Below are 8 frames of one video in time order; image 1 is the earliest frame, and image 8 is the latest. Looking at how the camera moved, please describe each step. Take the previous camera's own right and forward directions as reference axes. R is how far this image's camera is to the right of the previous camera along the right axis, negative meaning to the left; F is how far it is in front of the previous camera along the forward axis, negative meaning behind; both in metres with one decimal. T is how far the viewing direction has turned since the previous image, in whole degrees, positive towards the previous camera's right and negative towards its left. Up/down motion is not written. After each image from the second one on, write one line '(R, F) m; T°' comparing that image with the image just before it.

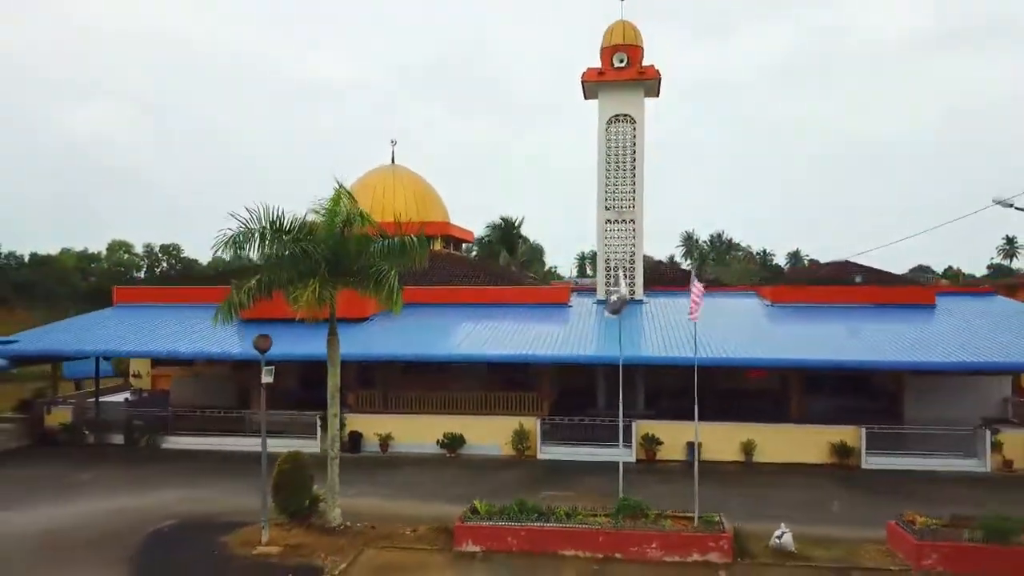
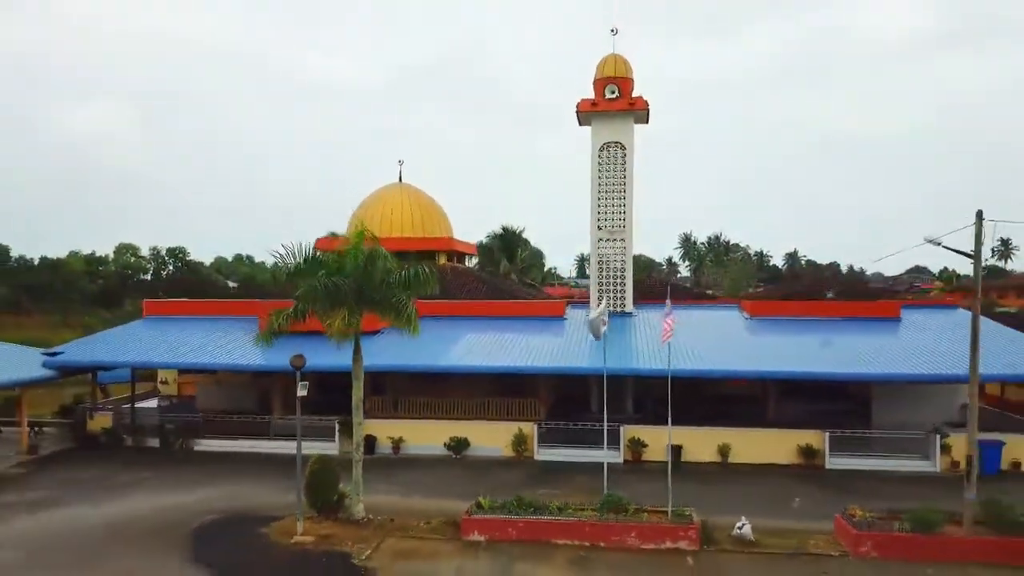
(0.0, -1.5) m; 0°
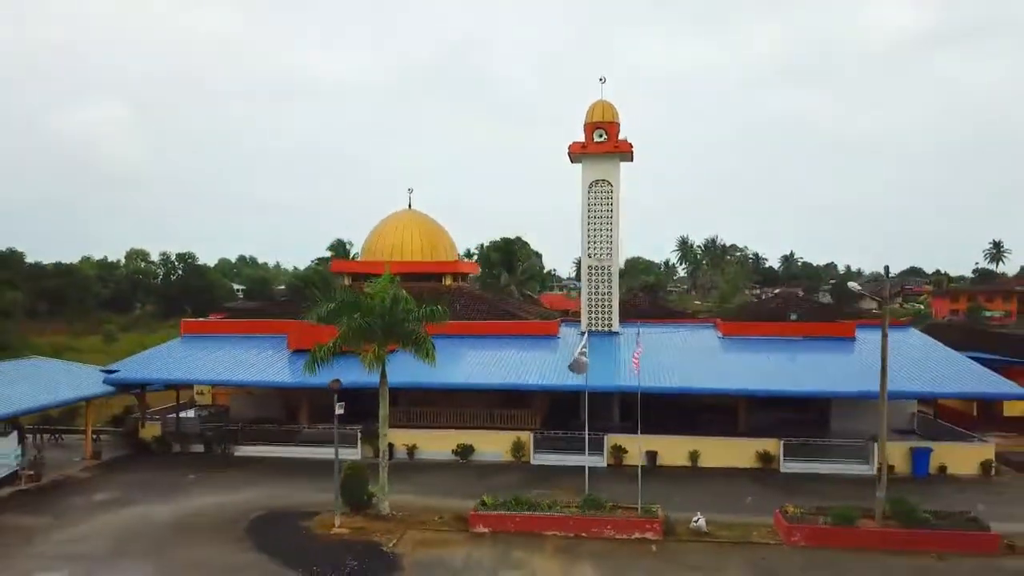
(0.0, -2.3) m; 0°
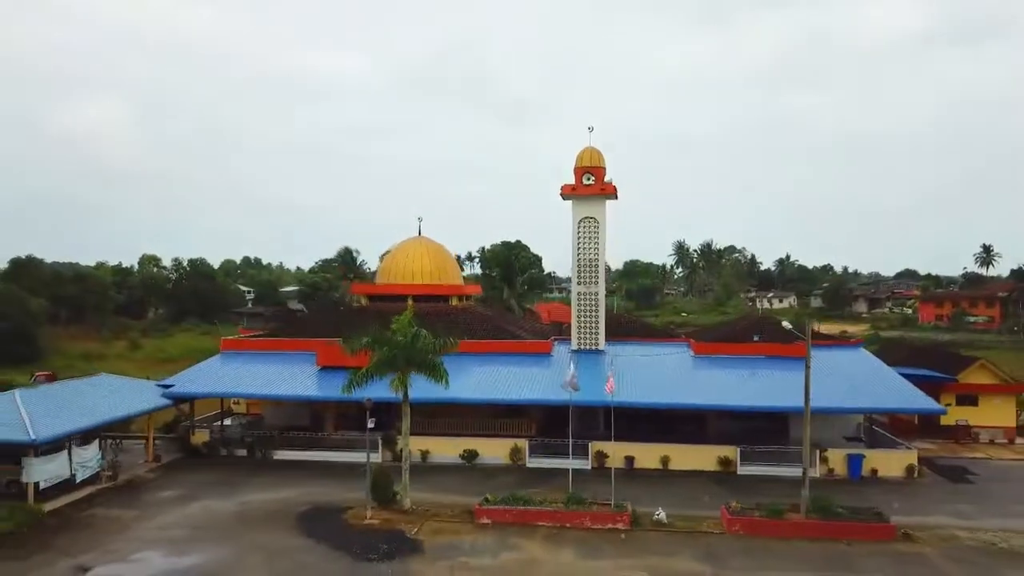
(+0.1, -3.0) m; 0°
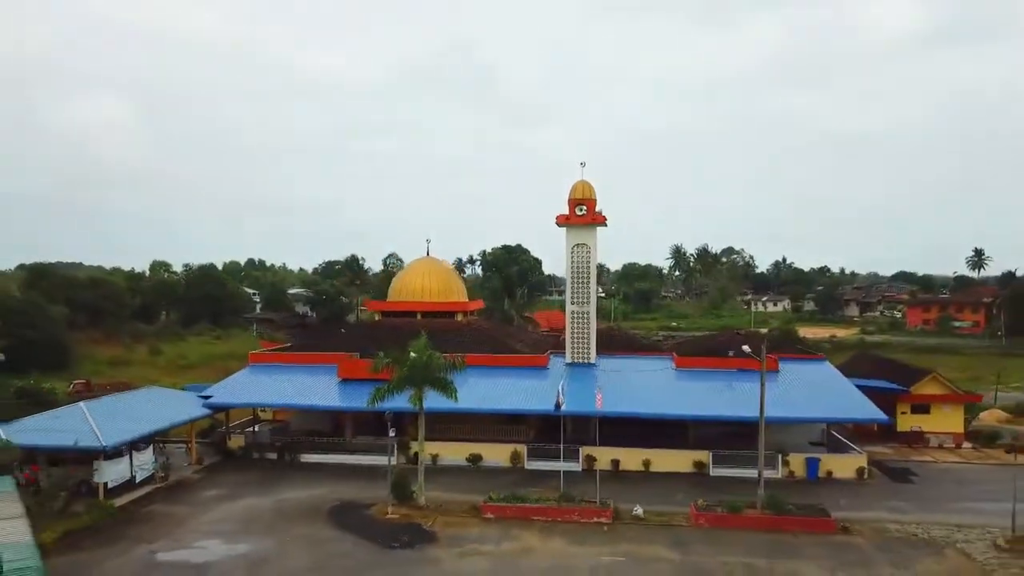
(0.0, -2.7) m; 0°
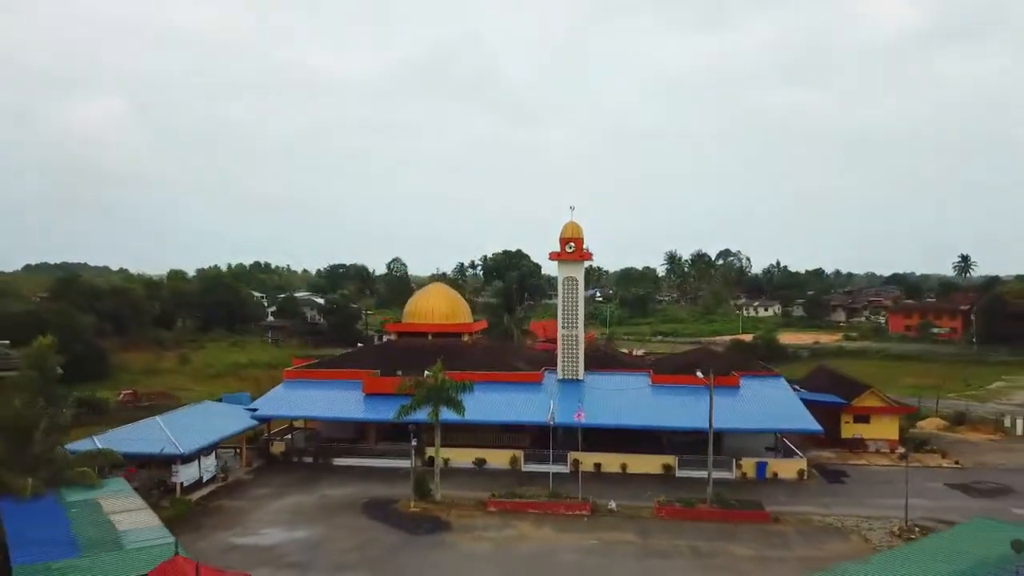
(0.0, -4.4) m; 0°
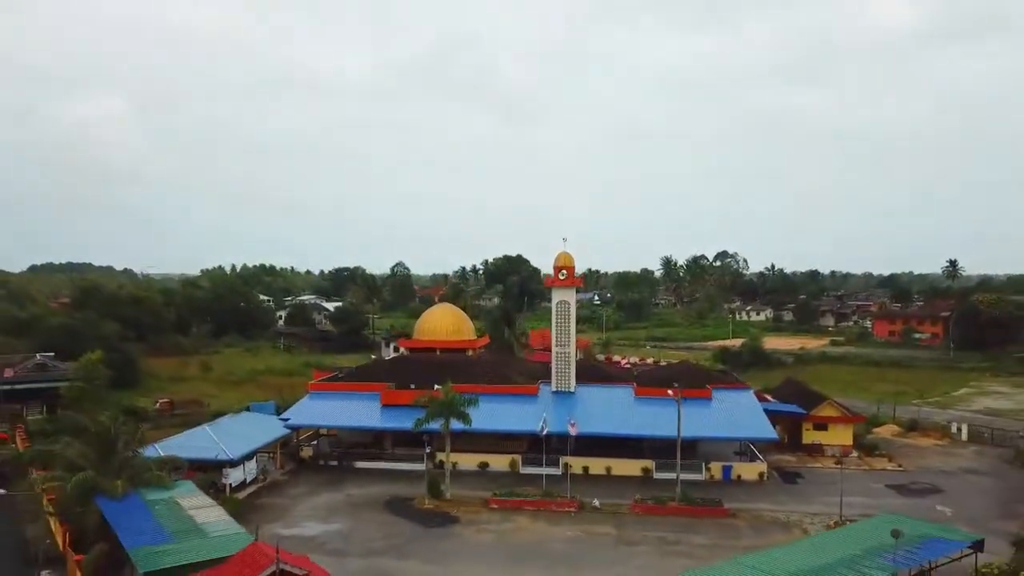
(+0.1, -4.1) m; 0°
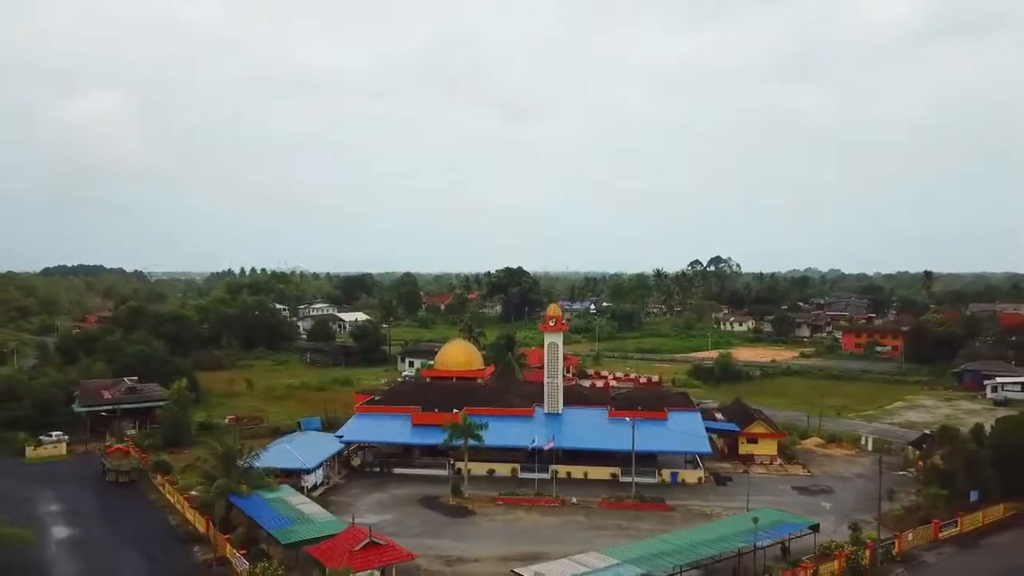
(0.0, -10.1) m; 0°
